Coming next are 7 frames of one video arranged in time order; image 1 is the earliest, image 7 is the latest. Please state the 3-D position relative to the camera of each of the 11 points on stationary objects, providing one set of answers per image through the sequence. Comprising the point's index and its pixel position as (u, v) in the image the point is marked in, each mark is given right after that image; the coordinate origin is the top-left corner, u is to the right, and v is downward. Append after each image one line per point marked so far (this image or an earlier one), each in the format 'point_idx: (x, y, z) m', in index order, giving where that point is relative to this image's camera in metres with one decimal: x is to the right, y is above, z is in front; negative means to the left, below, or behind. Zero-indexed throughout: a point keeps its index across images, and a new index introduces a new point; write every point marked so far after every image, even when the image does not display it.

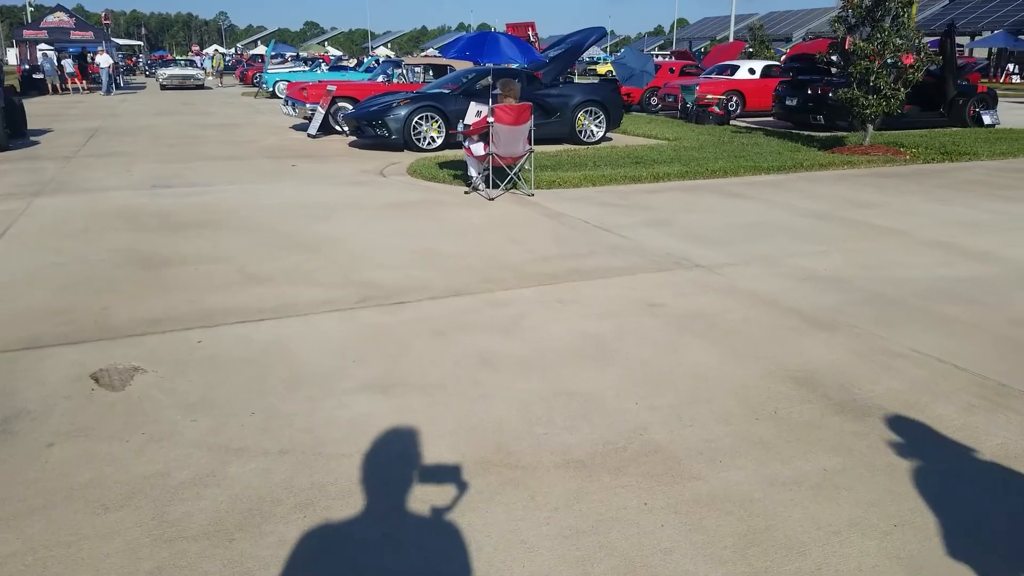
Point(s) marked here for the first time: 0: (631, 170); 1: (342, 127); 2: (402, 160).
0: (+1.6, +1.6, +10.9) m
1: (-3.7, +3.5, +17.4) m
2: (-1.8, +2.0, +12.9) m
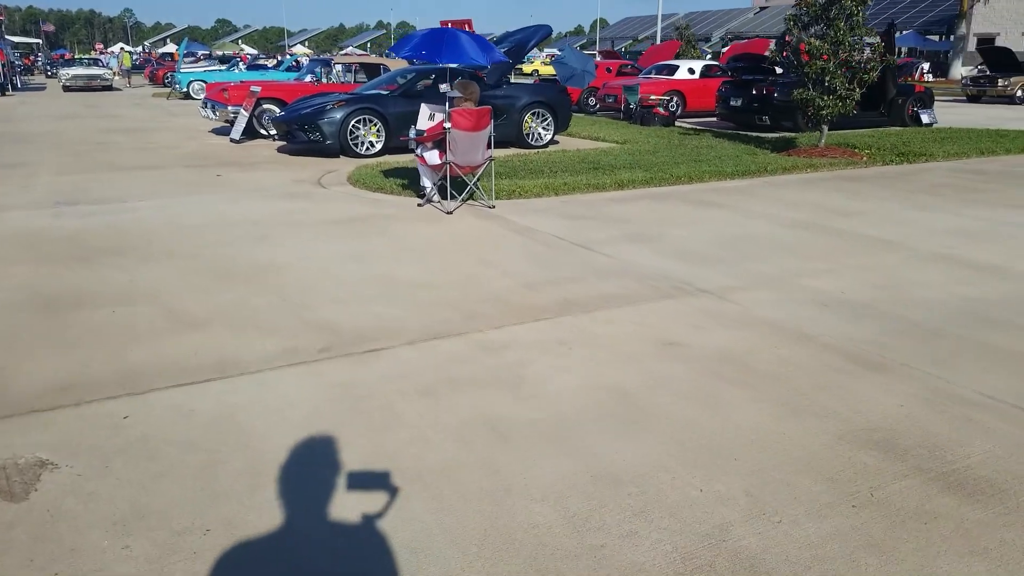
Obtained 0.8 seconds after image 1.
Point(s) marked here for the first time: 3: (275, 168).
0: (+1.0, +1.4, +10.2) m
1: (-5.0, +3.2, +16.2) m
2: (-2.6, +1.8, +11.9) m
3: (-3.6, +1.8, +12.2) m
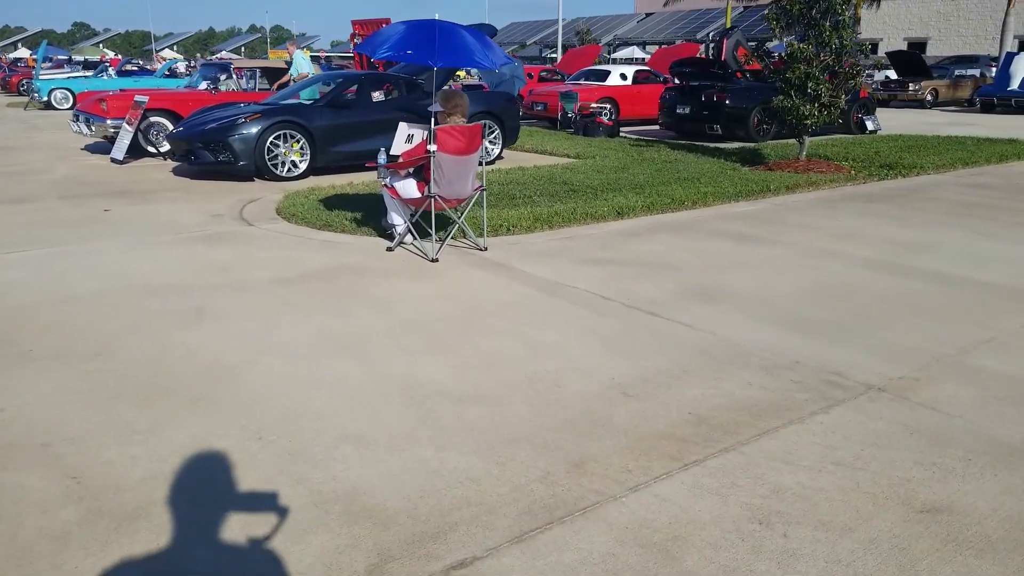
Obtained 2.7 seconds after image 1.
0: (+0.8, +0.9, +8.6) m
1: (-6.1, +2.4, +13.7) m
2: (-3.1, +1.1, +9.8) m
3: (-4.1, +1.1, +9.9) m
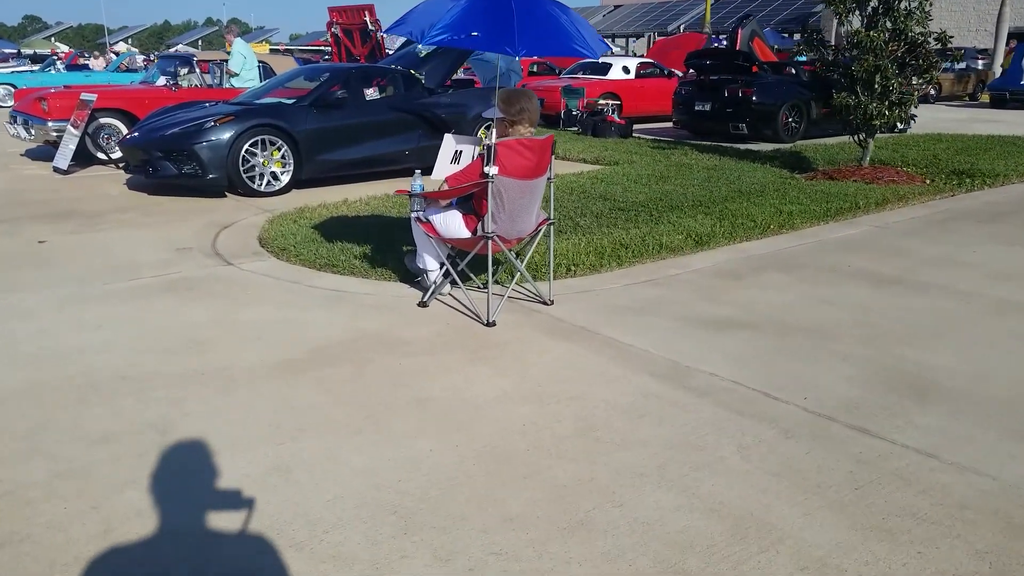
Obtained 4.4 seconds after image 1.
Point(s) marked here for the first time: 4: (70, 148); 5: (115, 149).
0: (+1.2, +0.5, +6.9) m
1: (-5.9, +2.0, +11.7) m
2: (-2.7, +0.7, +7.9) m
3: (-3.8, +0.7, +8.0) m
4: (-6.0, +1.9, +10.8) m
5: (-5.8, +2.0, +11.7) m
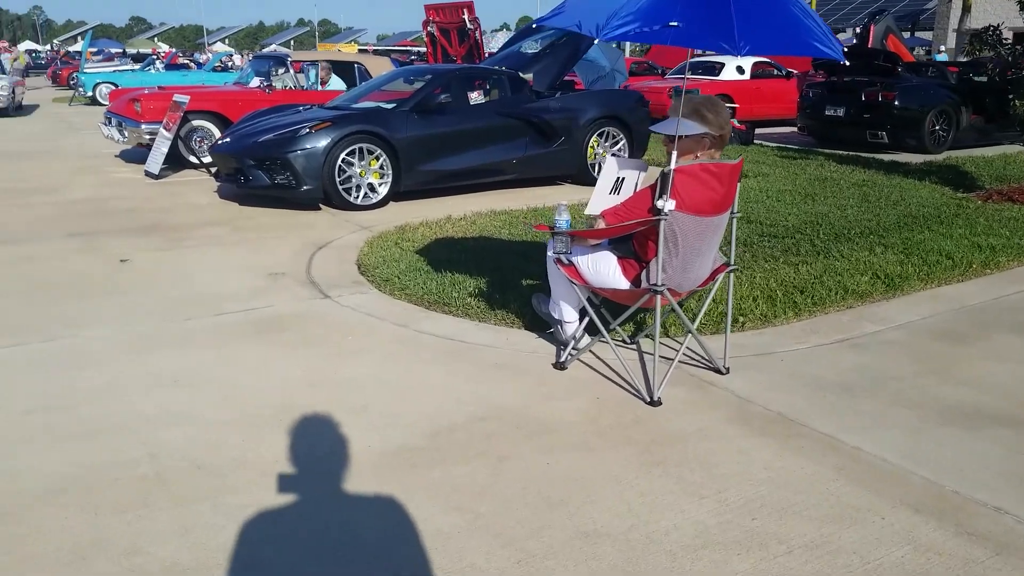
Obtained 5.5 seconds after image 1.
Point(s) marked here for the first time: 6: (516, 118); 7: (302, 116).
0: (+2.2, +0.2, +5.7) m
1: (-4.3, +1.8, +11.1) m
2: (-1.6, +0.4, +7.1) m
3: (-2.6, +0.5, +7.3) m
4: (-4.5, +1.7, +10.3) m
5: (-4.3, +1.9, +11.2) m
6: (0.0, +2.0, +9.2) m
7: (-2.3, +1.9, +8.7) m
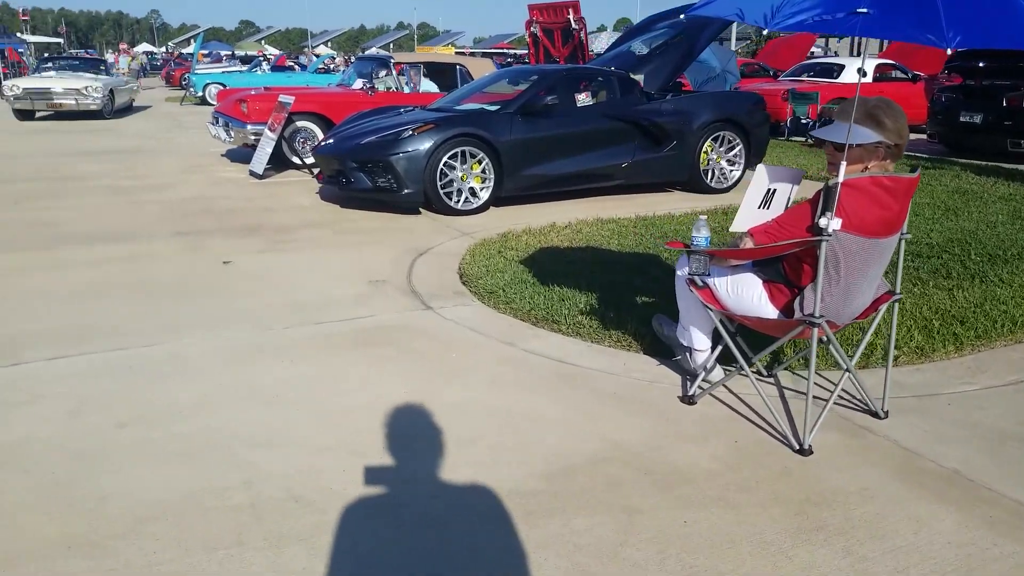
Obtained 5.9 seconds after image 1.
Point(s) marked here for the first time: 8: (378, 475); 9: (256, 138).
0: (+2.9, 0.0, +5.0) m
1: (-2.9, +1.8, +11.1) m
2: (-0.7, +0.3, +6.8) m
3: (-1.7, +0.4, +7.1) m
4: (-3.2, +1.7, +10.3) m
5: (-2.9, +1.9, +11.2) m
6: (+1.2, +1.8, +8.8) m
7: (-1.1, +1.8, +8.5) m
8: (-0.5, -0.7, +3.1) m
9: (-3.7, +2.1, +11.4) m
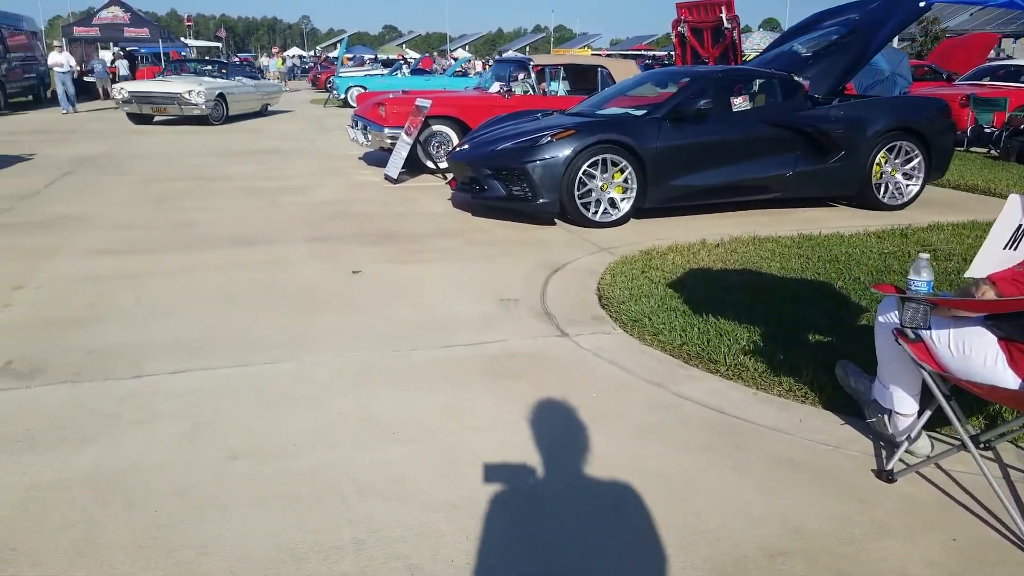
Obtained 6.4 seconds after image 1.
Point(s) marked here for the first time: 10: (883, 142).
0: (+3.7, -0.3, +4.0) m
1: (-1.0, +1.7, +10.9) m
2: (+0.5, +0.2, +6.3) m
3: (-0.5, +0.3, +6.8) m
4: (-1.4, +1.7, +10.1) m
5: (-1.0, +1.8, +10.9) m
6: (+2.7, +1.6, +8.0) m
7: (+0.3, +1.7, +8.0) m
8: (0.0, -0.9, +2.6) m
9: (-1.7, +2.1, +11.3) m
10: (+3.8, +1.5, +8.2) m
